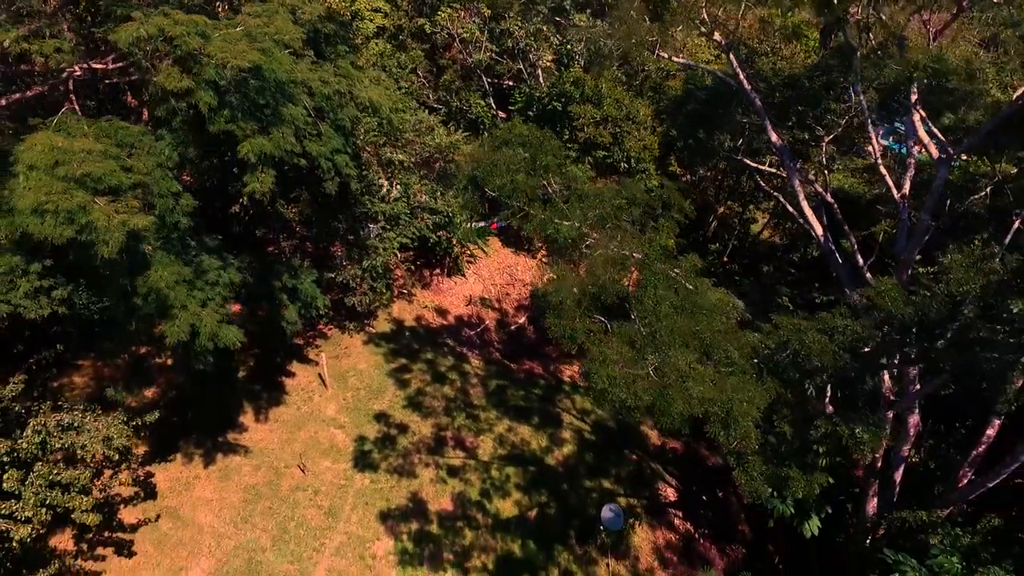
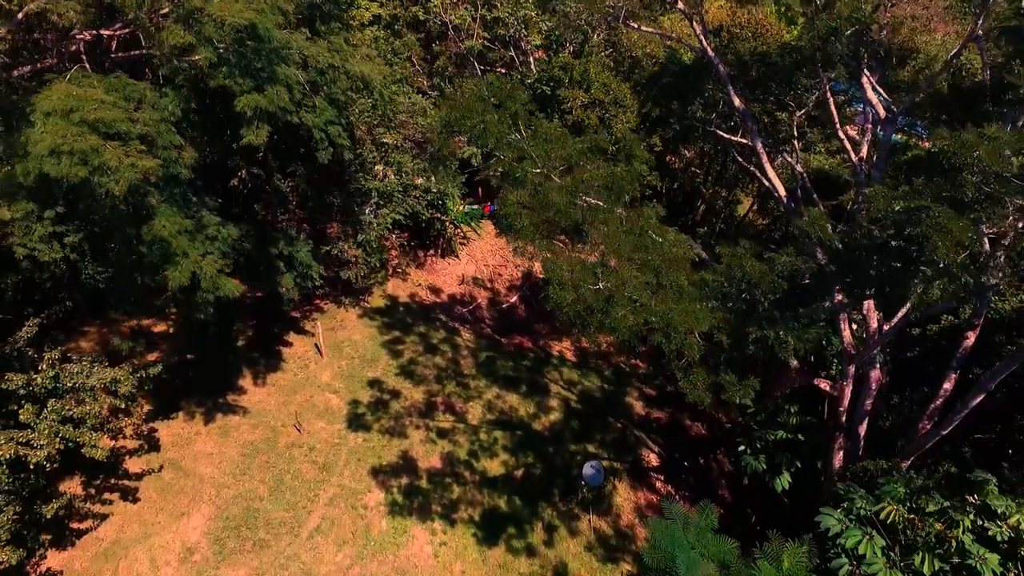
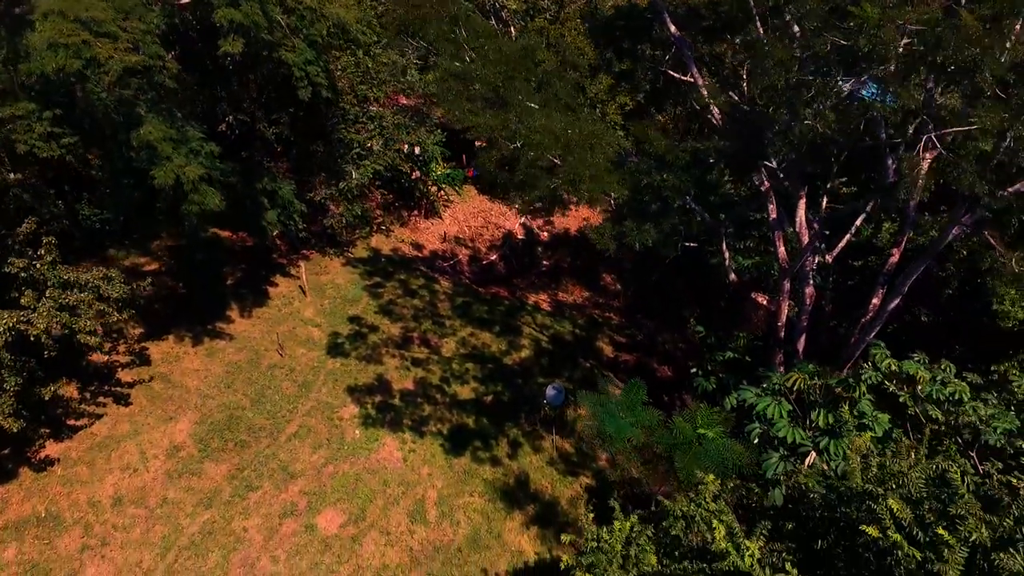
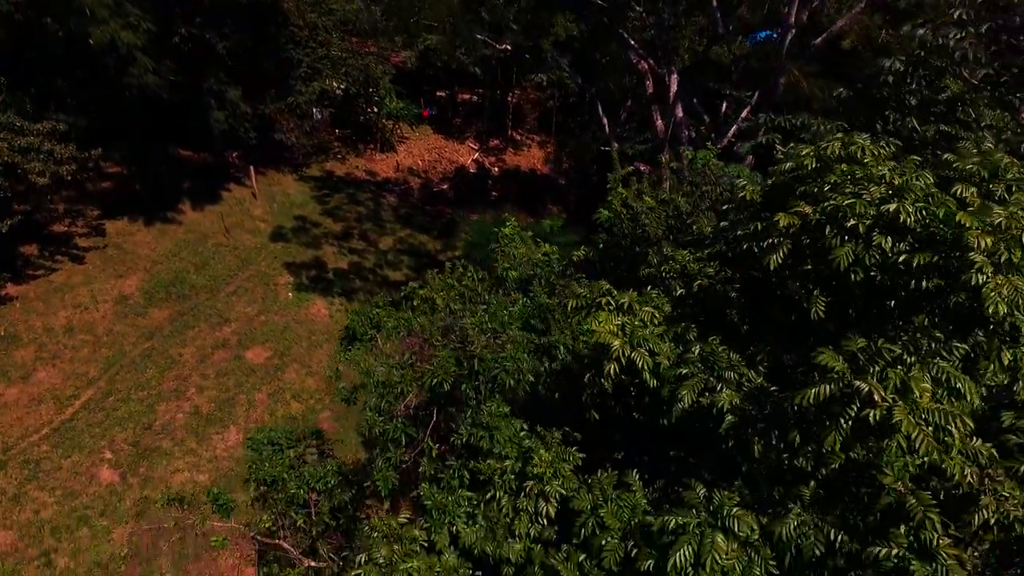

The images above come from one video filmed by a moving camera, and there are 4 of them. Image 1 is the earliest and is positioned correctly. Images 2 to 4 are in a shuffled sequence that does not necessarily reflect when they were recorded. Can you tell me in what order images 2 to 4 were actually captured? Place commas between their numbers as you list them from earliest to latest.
2, 3, 4
